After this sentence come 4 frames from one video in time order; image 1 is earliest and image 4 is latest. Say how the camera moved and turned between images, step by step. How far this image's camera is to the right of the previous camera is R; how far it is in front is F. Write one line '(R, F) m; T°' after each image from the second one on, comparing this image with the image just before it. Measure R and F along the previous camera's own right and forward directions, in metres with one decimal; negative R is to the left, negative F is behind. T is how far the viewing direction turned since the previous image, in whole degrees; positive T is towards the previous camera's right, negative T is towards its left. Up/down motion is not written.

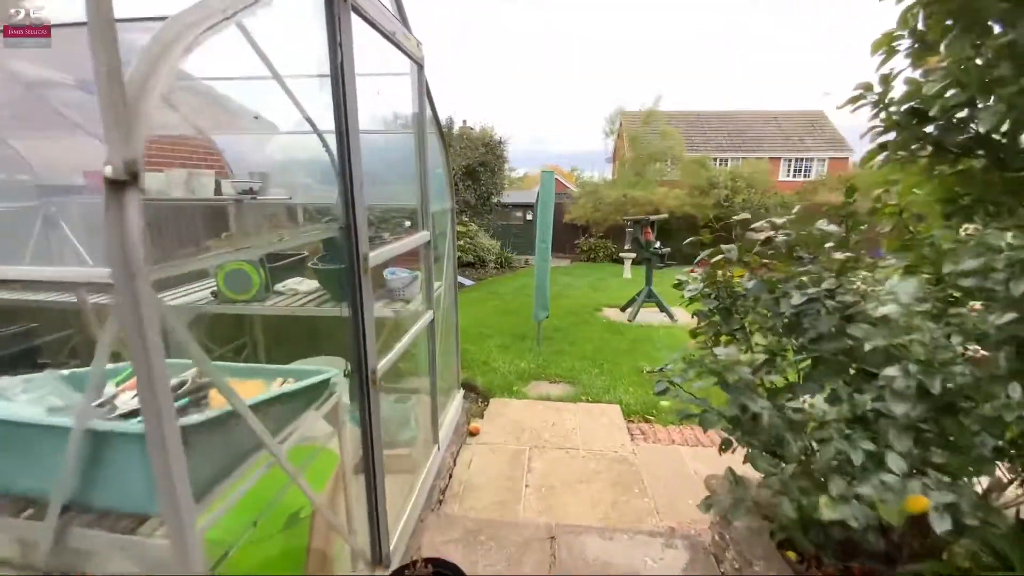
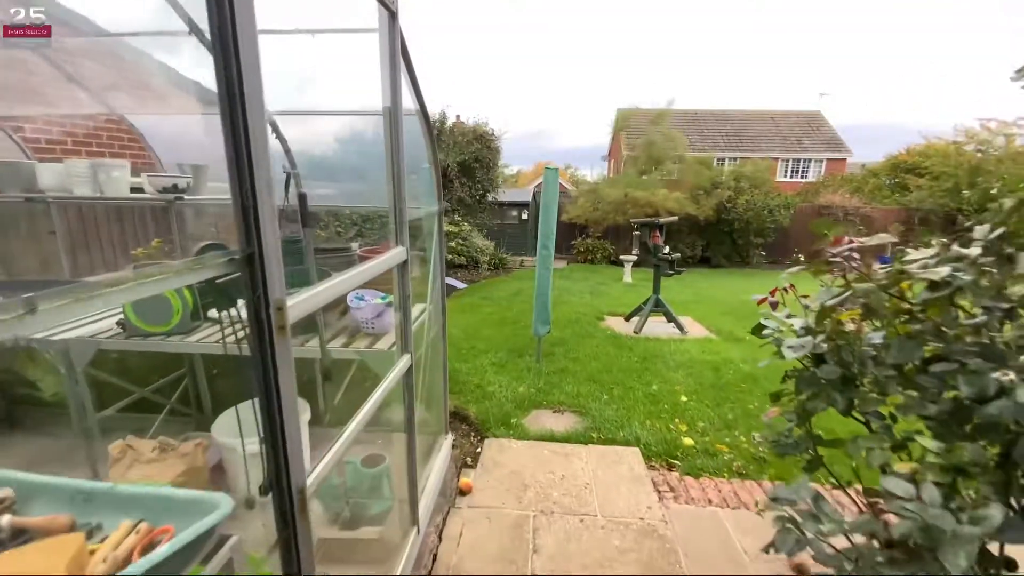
(0.0, +0.5) m; +1°
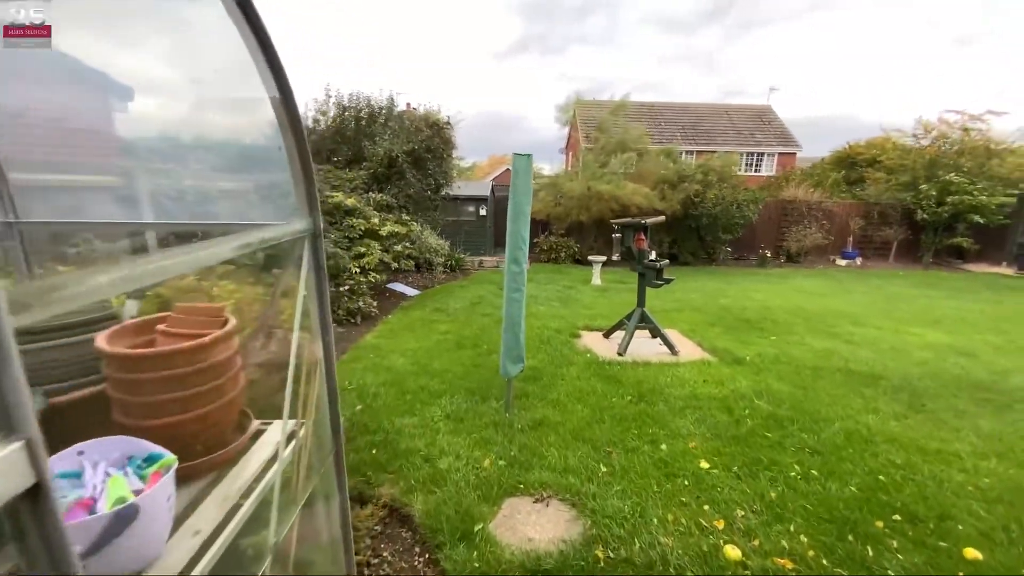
(0.0, +1.1) m; +5°
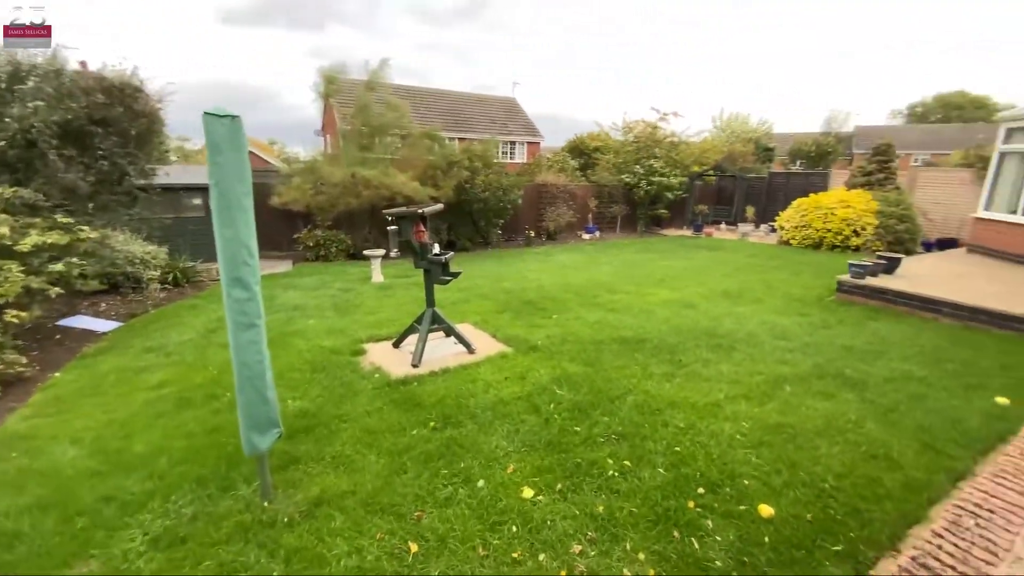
(+0.2, +0.7) m; +27°
